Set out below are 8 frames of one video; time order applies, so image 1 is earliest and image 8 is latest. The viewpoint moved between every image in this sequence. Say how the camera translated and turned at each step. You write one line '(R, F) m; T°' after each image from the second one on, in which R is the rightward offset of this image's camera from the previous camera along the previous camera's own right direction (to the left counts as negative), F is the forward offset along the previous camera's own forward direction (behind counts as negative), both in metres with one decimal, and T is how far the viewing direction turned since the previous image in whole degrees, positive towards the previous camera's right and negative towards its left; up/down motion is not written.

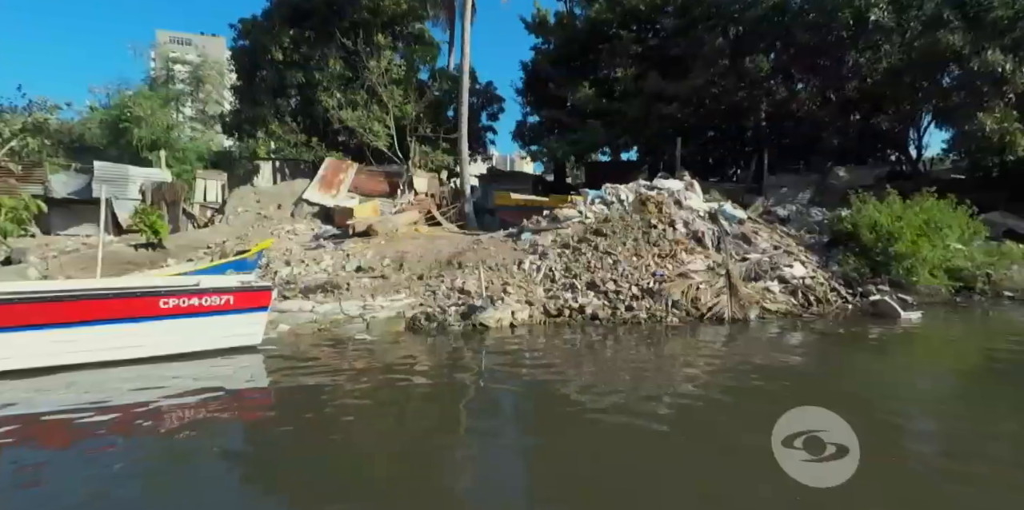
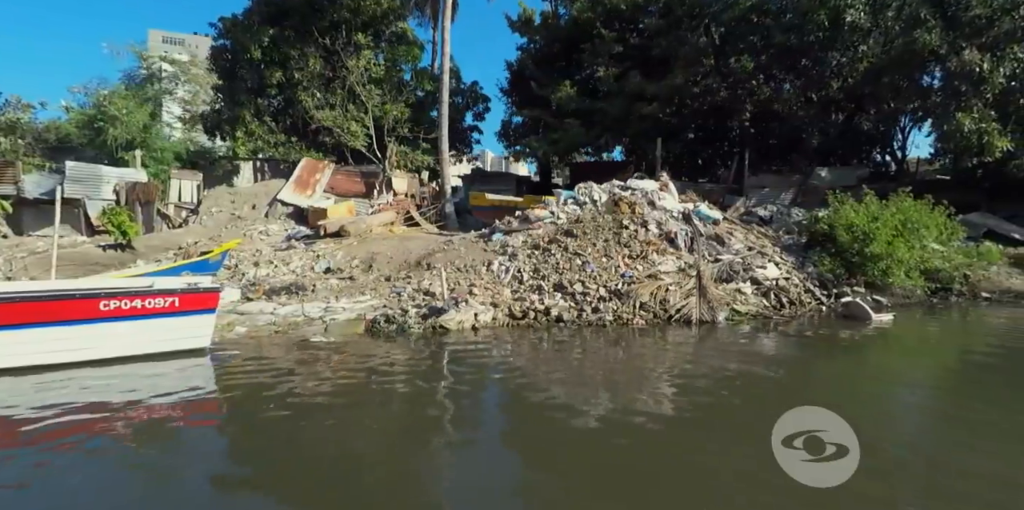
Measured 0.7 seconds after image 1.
(+0.6, +0.1) m; 0°
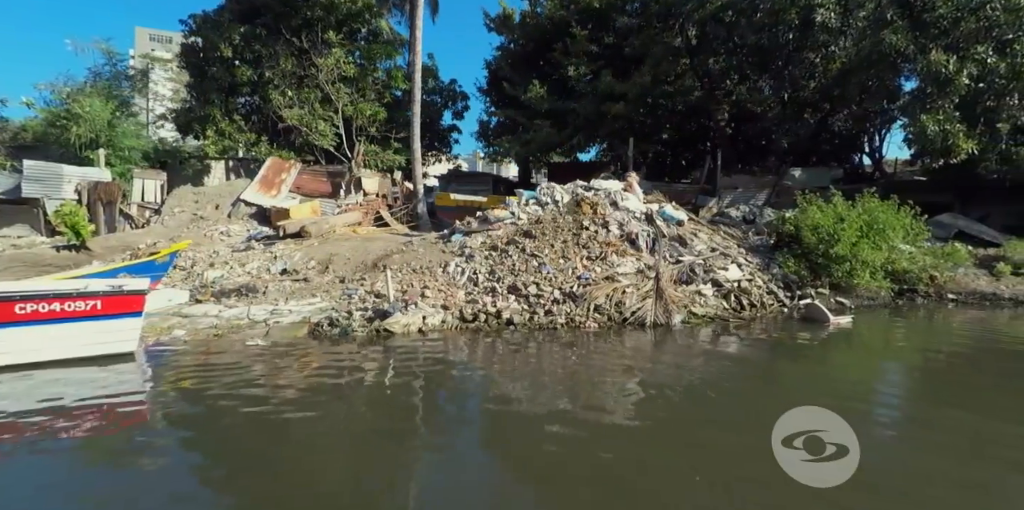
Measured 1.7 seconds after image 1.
(+0.7, +0.2) m; 0°
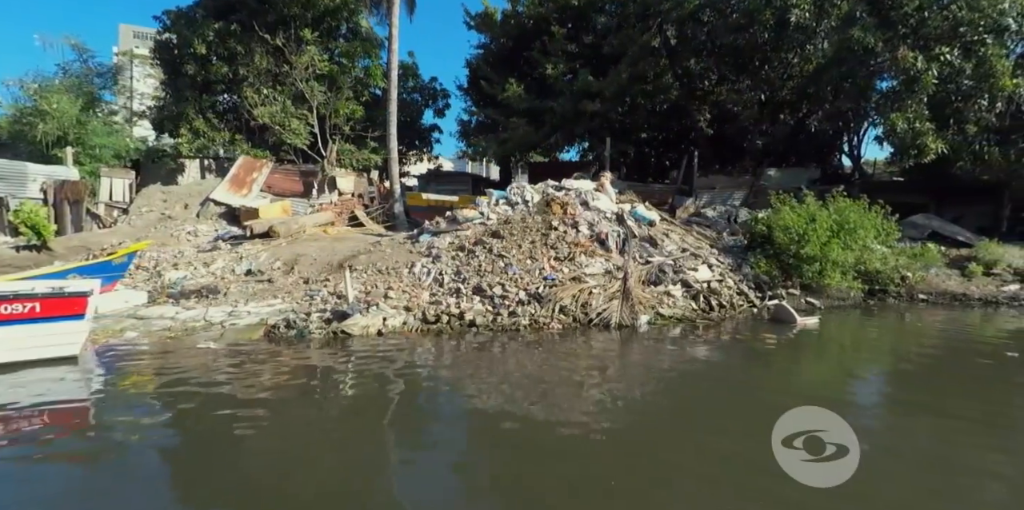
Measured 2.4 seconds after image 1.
(+0.5, +0.1) m; +1°
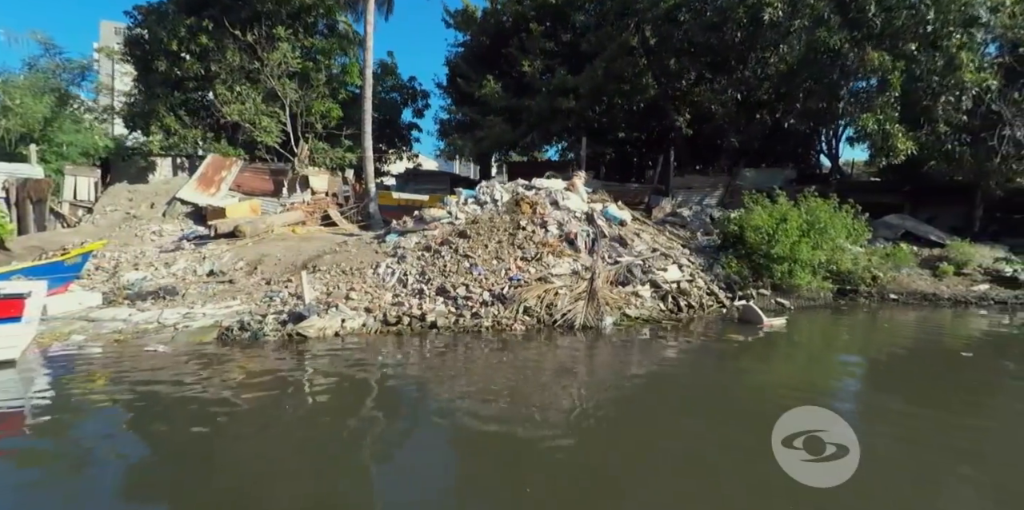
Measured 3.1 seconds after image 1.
(+0.4, +0.1) m; +1°
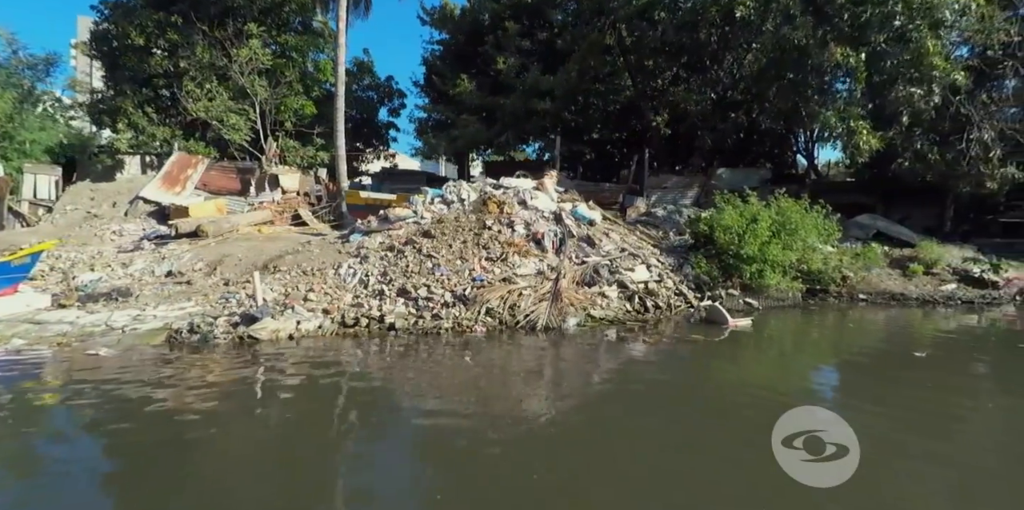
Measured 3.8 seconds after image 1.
(+0.4, +0.1) m; +1°
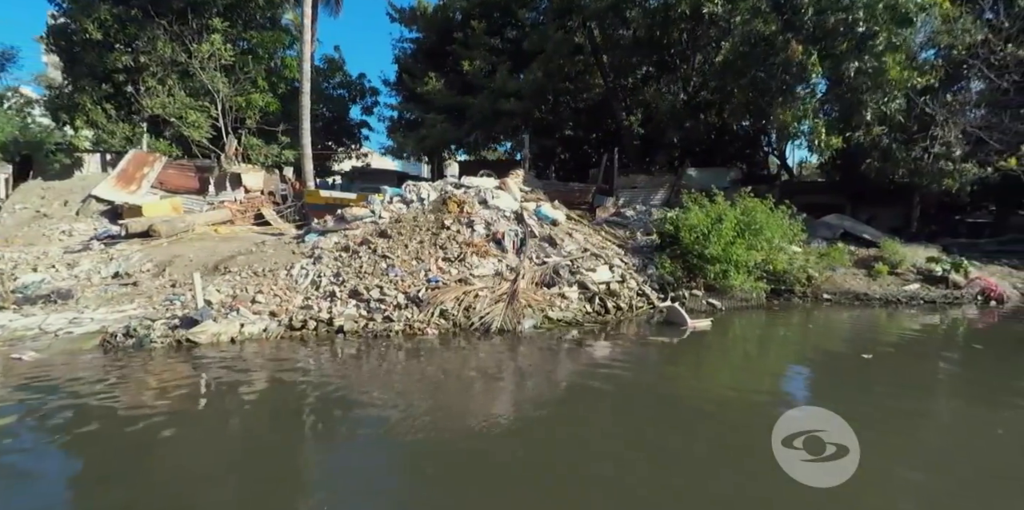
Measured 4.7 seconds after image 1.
(+0.5, +0.2) m; +1°
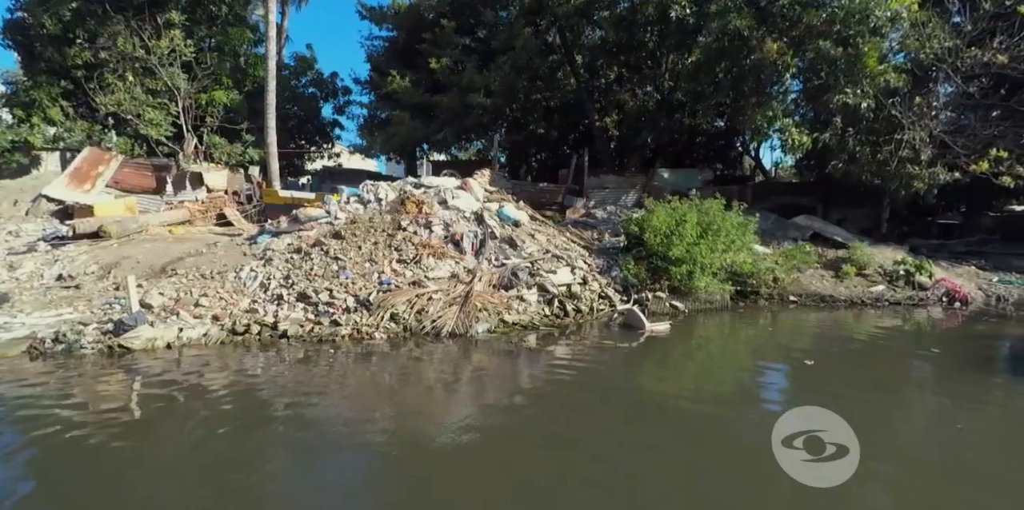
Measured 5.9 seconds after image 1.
(+0.6, +0.2) m; +1°
